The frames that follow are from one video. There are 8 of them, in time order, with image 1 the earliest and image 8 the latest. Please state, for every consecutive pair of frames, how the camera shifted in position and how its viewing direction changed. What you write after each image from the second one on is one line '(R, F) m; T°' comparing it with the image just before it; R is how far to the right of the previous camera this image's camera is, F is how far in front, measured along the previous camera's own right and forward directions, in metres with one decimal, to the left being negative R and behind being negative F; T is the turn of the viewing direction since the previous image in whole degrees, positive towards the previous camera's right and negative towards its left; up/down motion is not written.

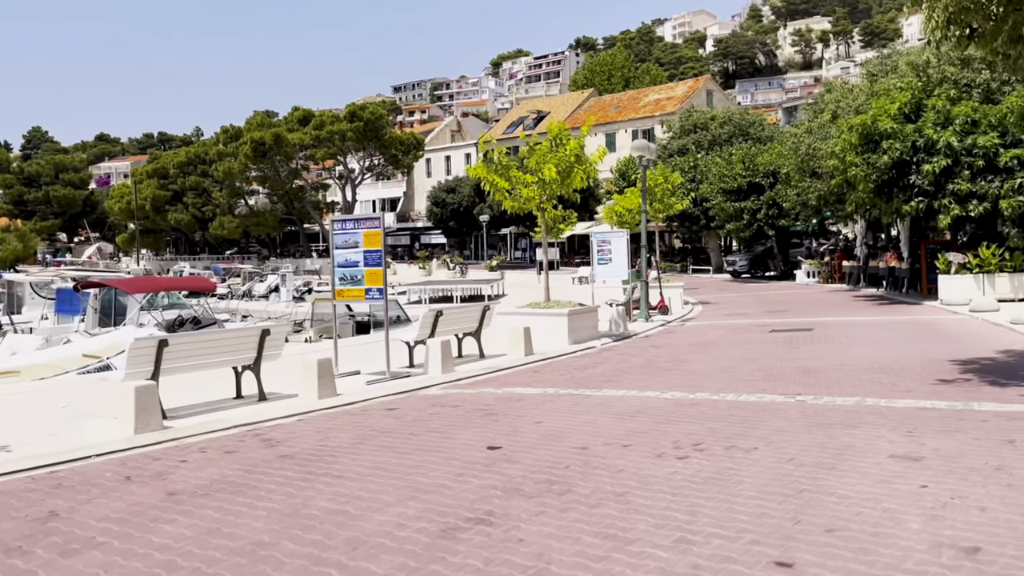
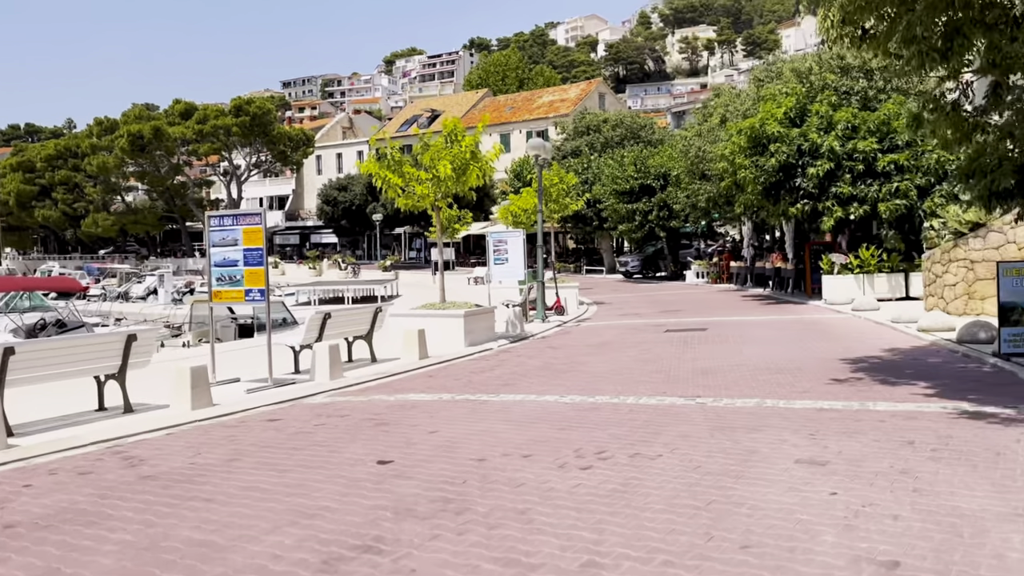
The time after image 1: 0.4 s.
(0.0, +0.6) m; +7°
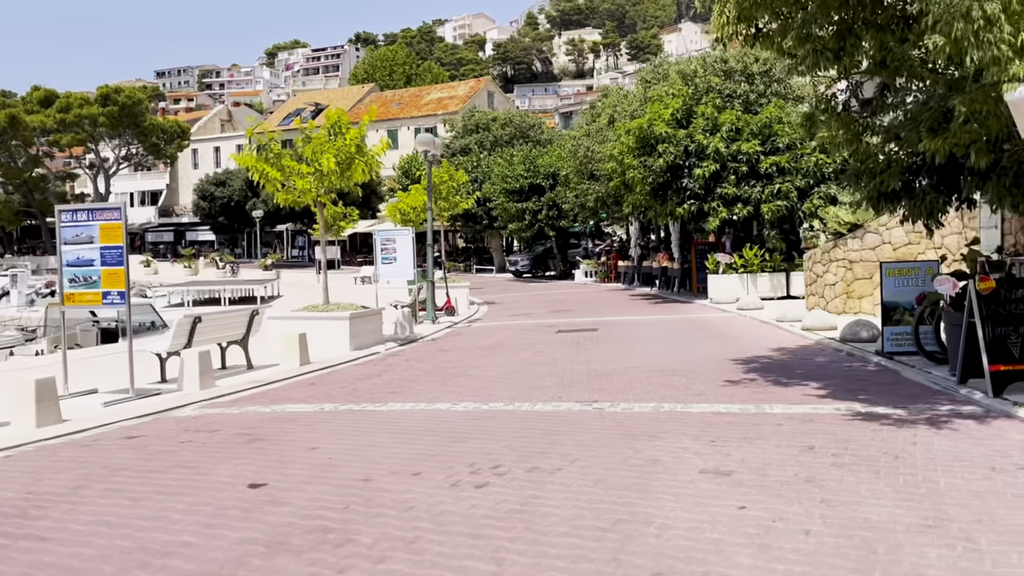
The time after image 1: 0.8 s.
(0.0, +0.6) m; +8°
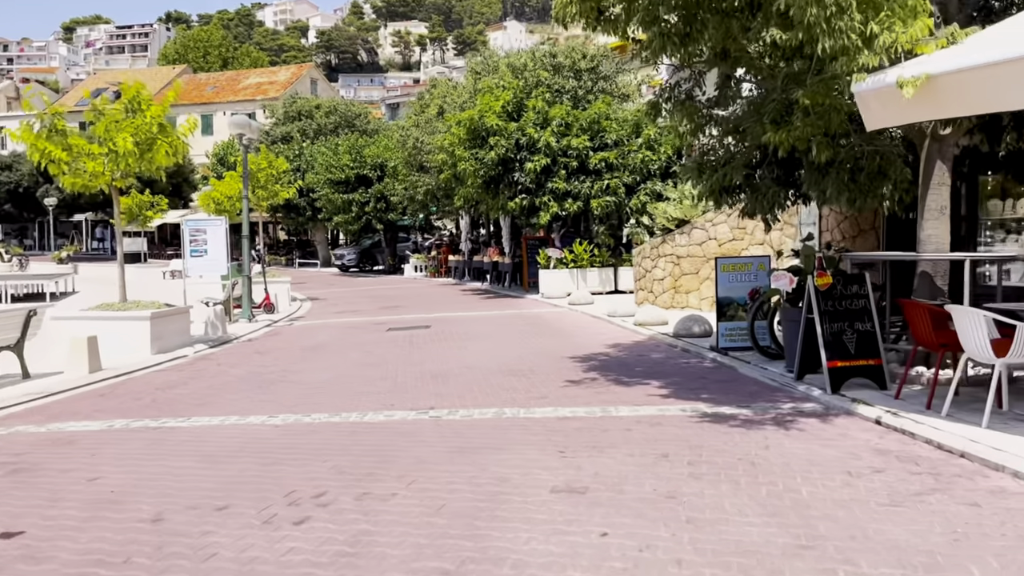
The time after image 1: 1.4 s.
(0.0, +0.9) m; +12°
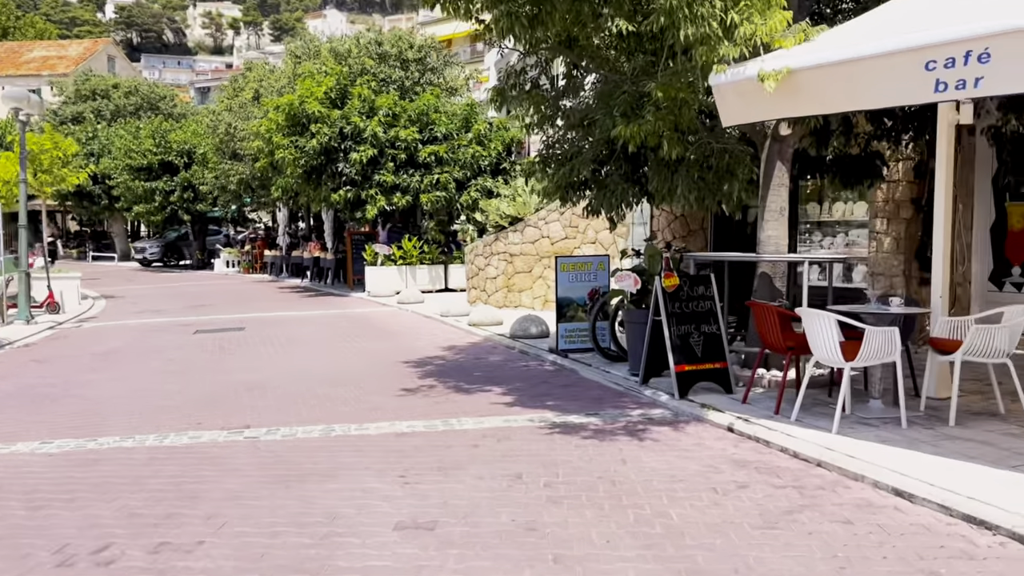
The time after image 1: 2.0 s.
(-0.1, +0.8) m; +12°
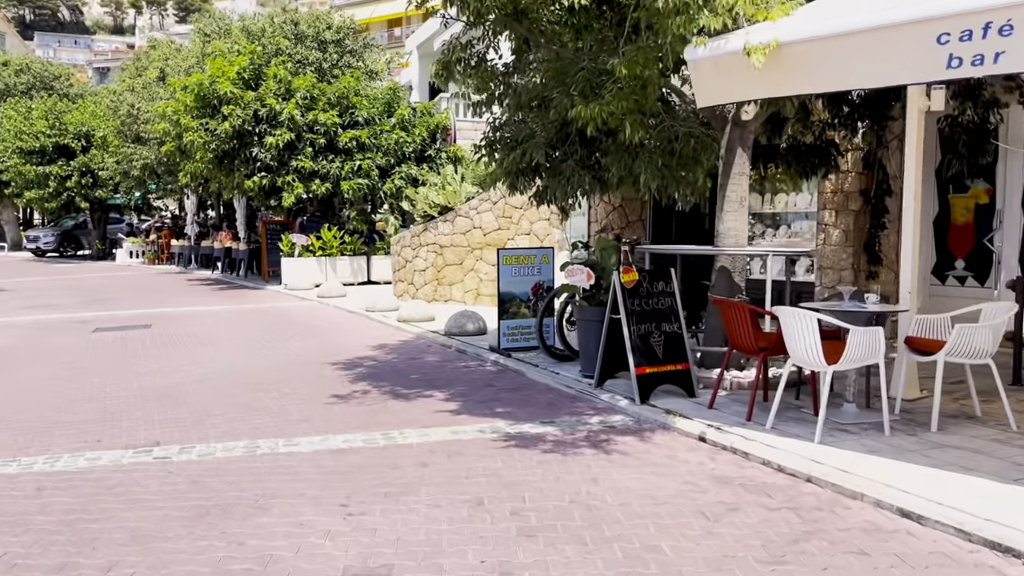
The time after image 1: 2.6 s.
(-0.3, +0.8) m; +6°
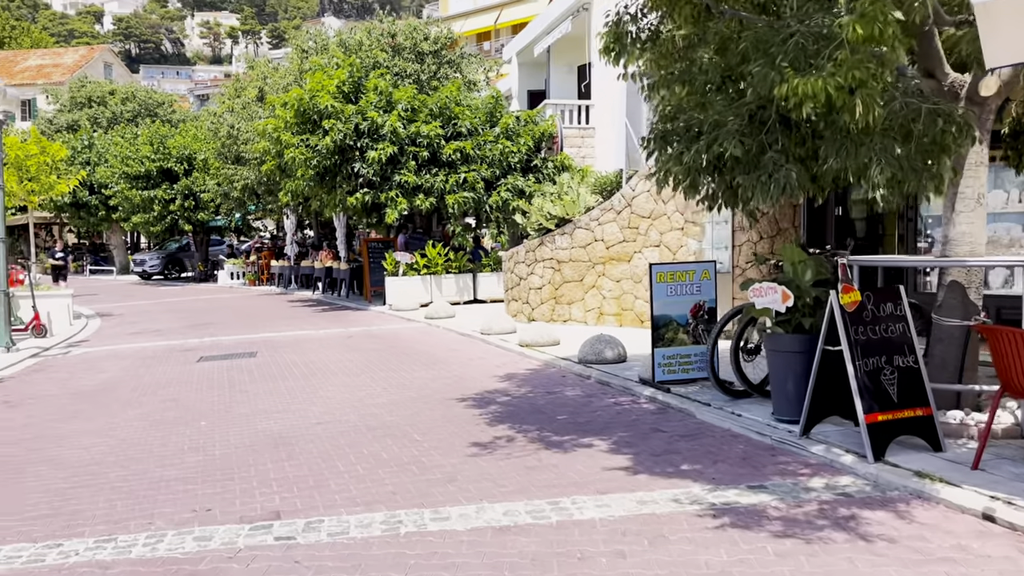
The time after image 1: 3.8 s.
(-0.8, +1.5) m; -6°
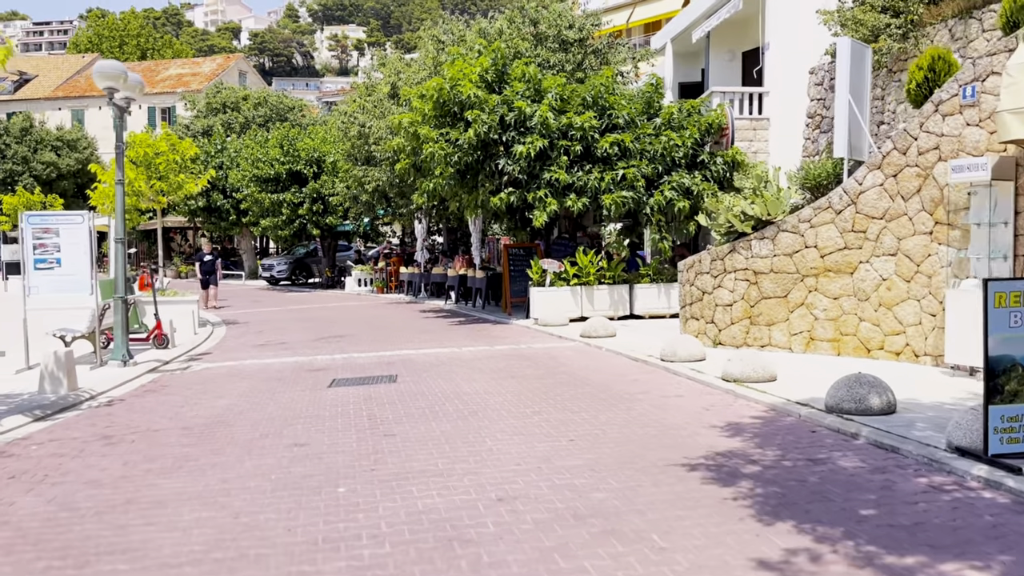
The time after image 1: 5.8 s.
(-1.1, +2.6) m; -8°
